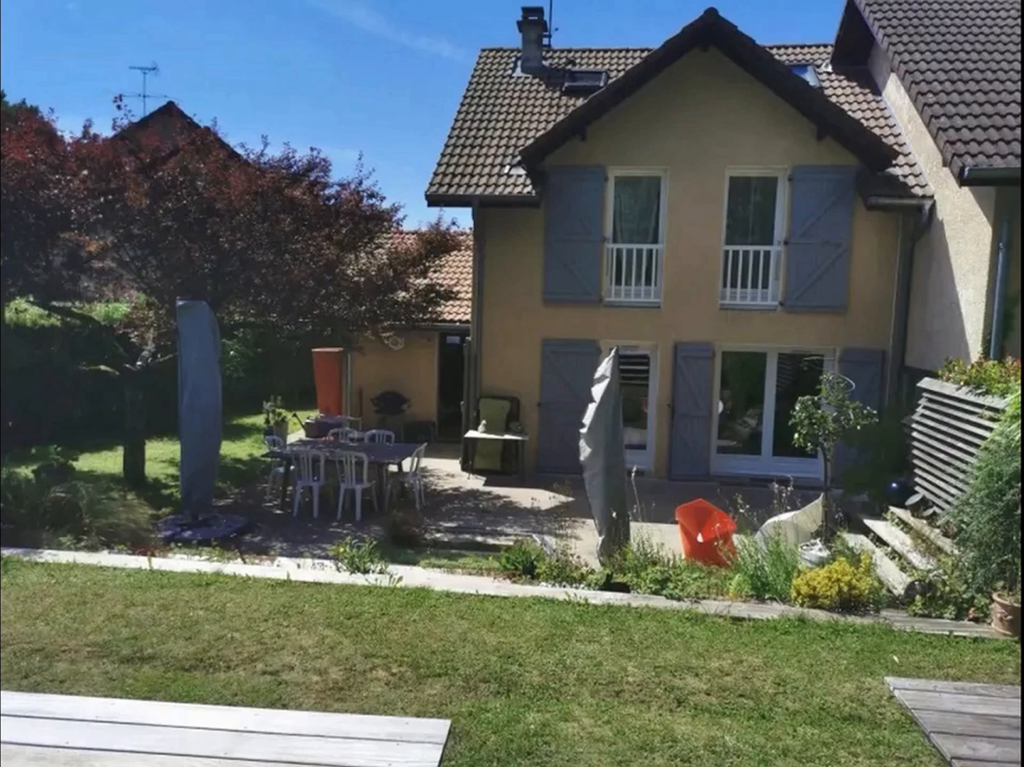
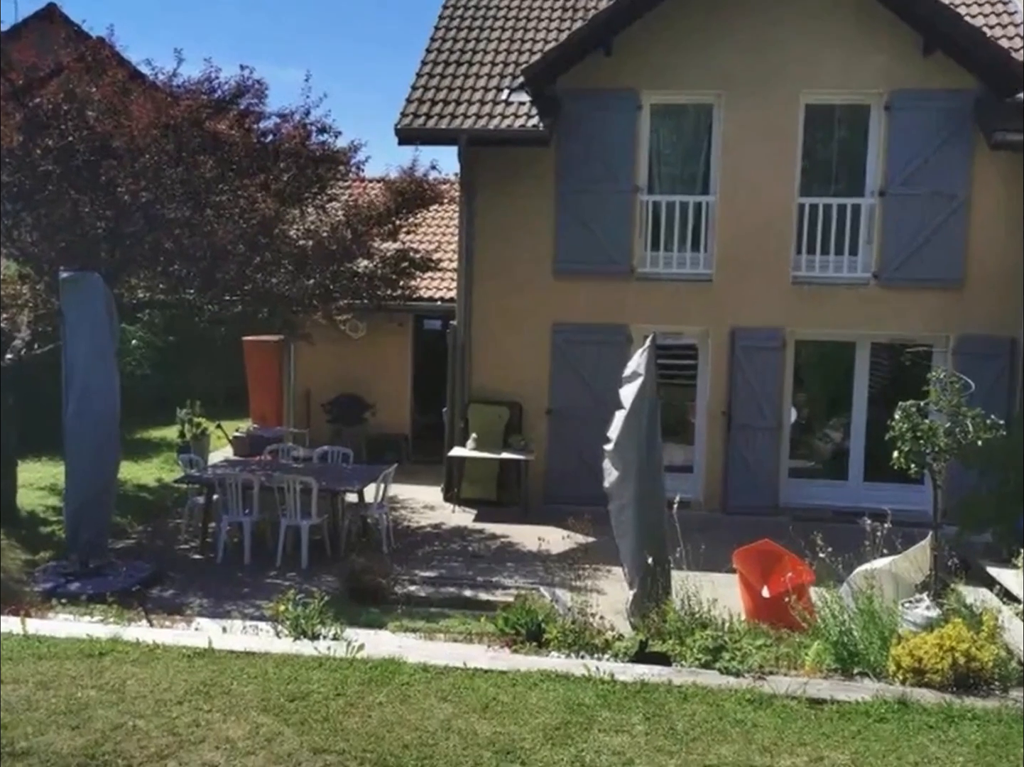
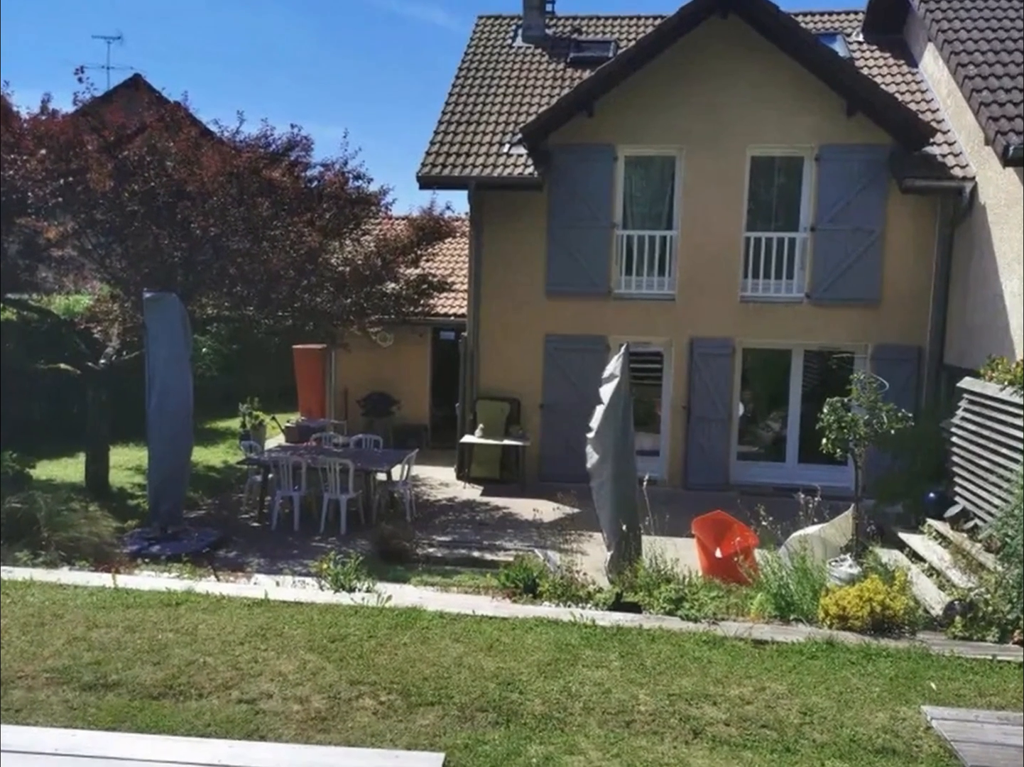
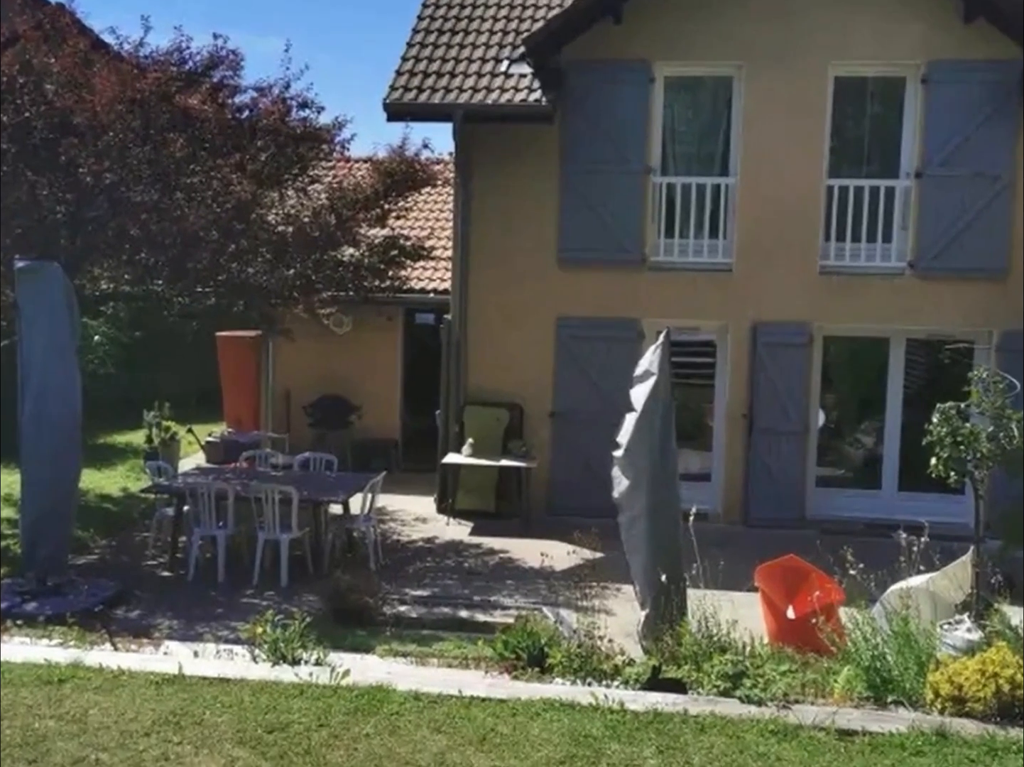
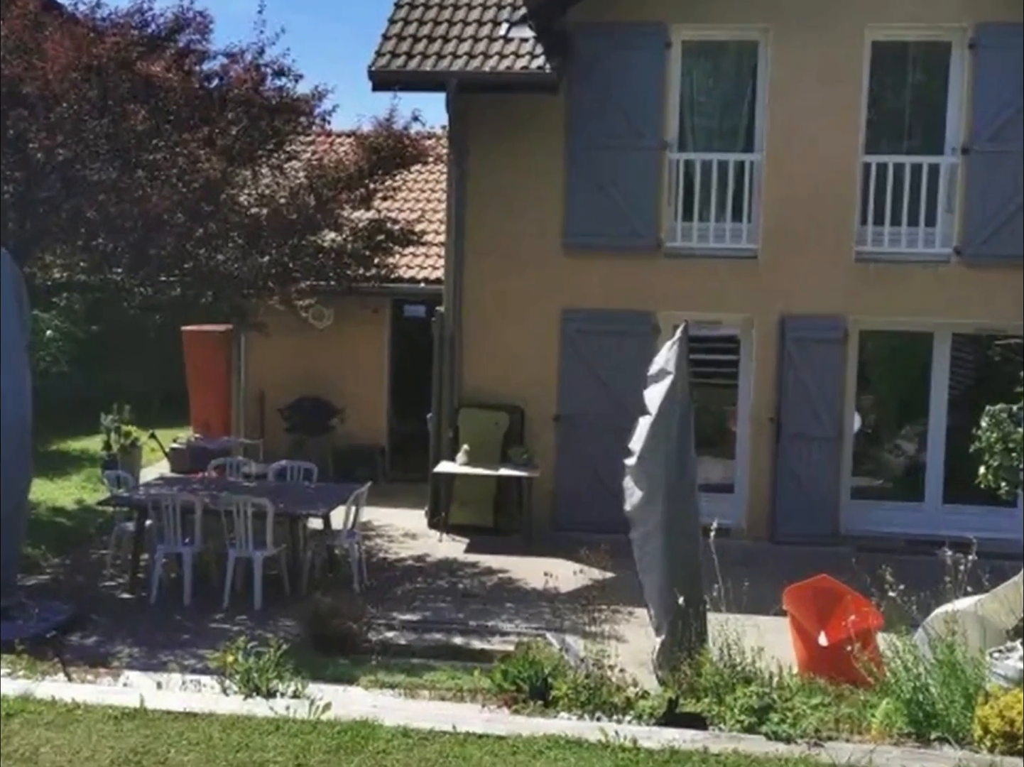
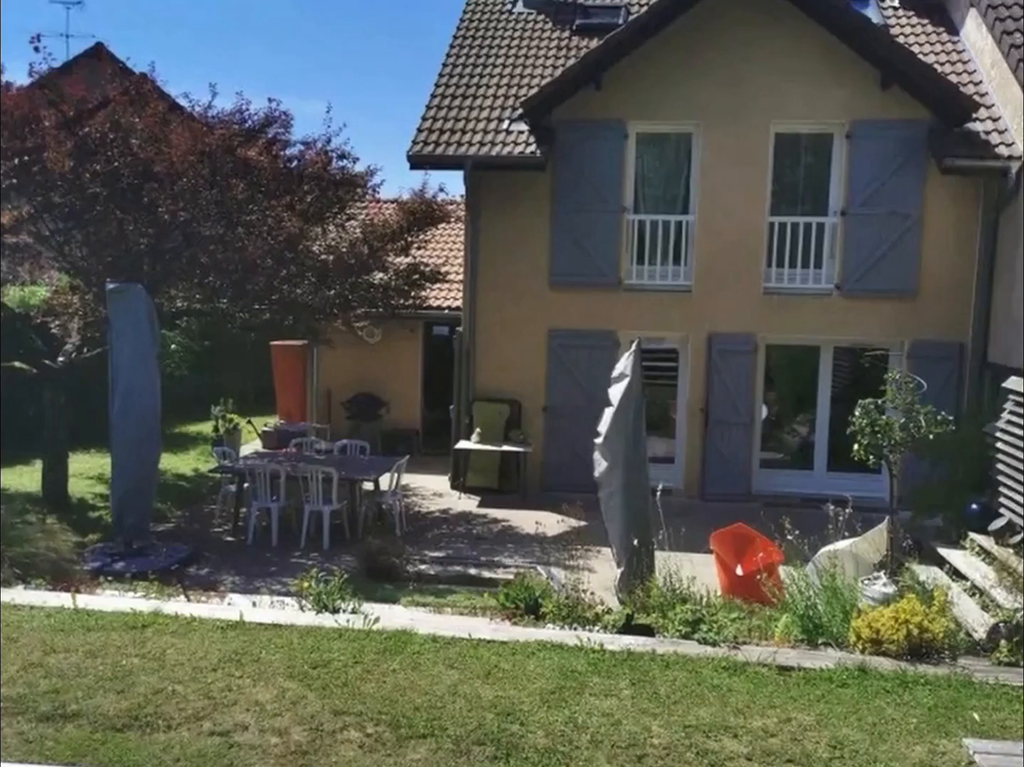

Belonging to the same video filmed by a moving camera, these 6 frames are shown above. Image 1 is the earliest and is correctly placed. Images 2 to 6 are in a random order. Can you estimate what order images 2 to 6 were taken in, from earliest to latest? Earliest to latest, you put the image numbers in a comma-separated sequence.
3, 6, 2, 4, 5
